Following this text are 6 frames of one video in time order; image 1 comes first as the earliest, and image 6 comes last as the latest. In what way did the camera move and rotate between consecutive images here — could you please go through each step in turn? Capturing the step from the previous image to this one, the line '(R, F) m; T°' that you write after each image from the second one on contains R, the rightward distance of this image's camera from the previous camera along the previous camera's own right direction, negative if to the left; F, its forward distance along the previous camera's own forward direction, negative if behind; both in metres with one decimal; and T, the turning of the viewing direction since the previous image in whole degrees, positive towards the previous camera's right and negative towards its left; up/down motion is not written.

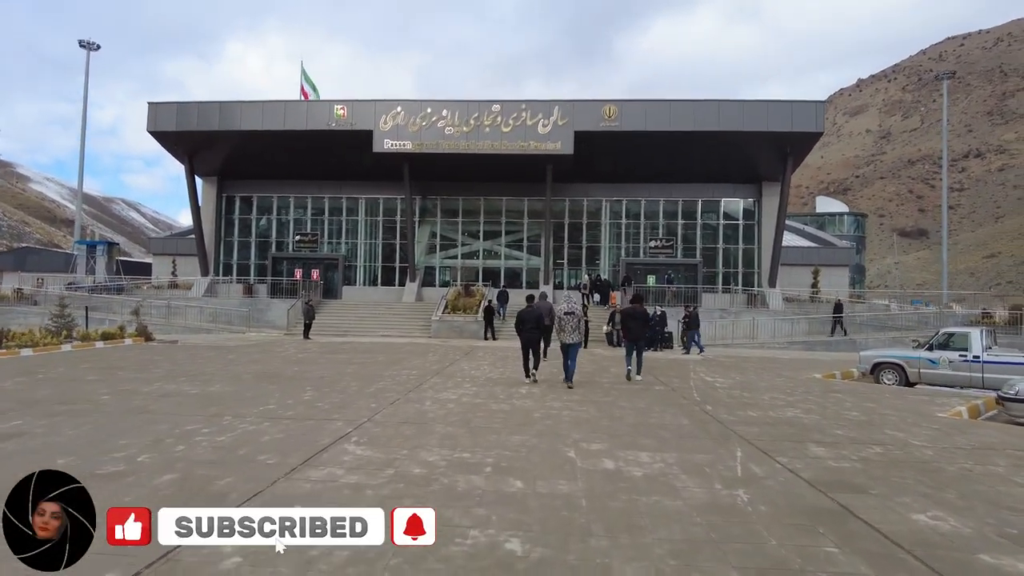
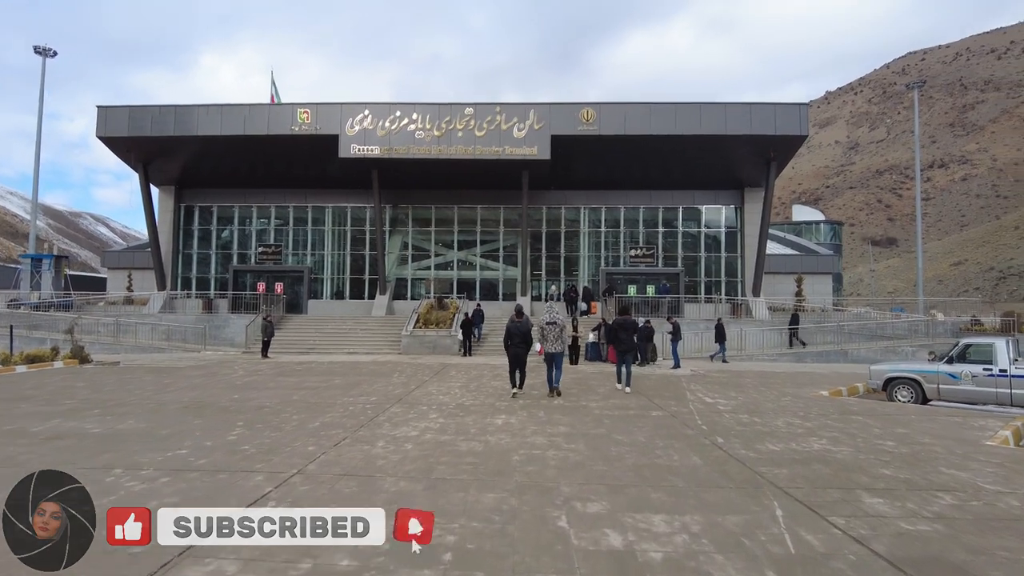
(+0.1, +1.4) m; +2°
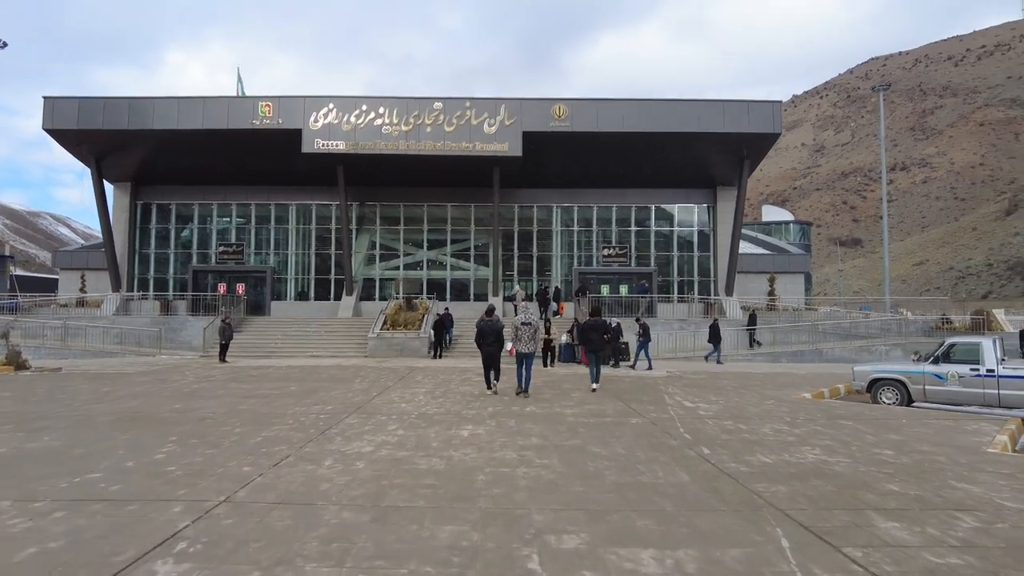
(+0.1, +0.7) m; +2°
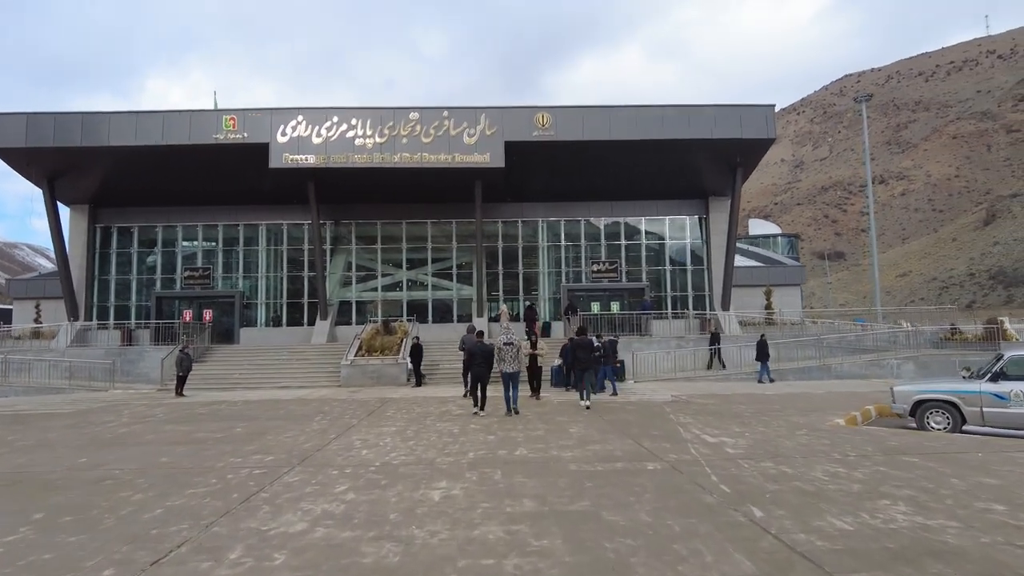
(0.0, +1.6) m; +1°
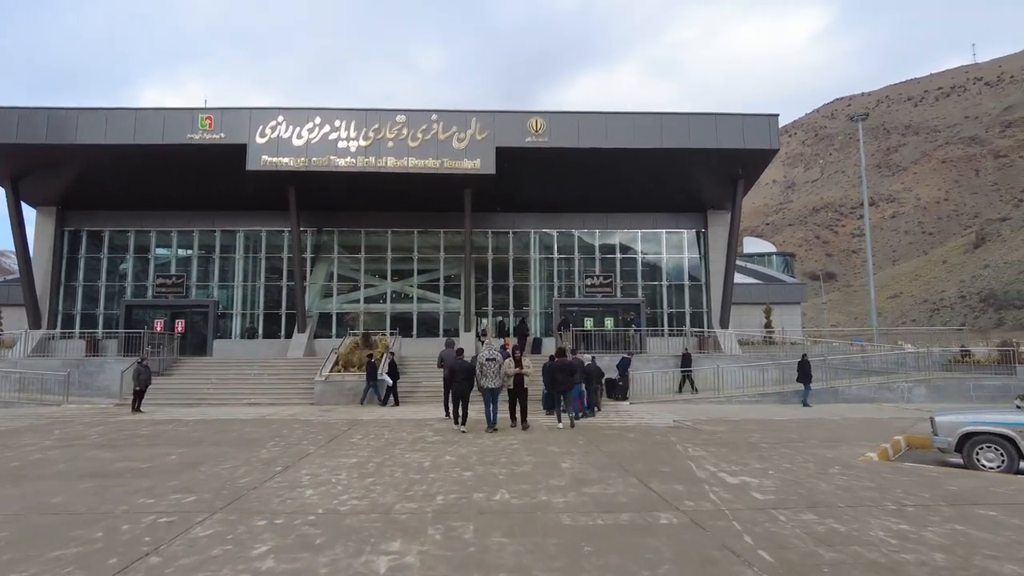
(+0.1, +1.3) m; +1°
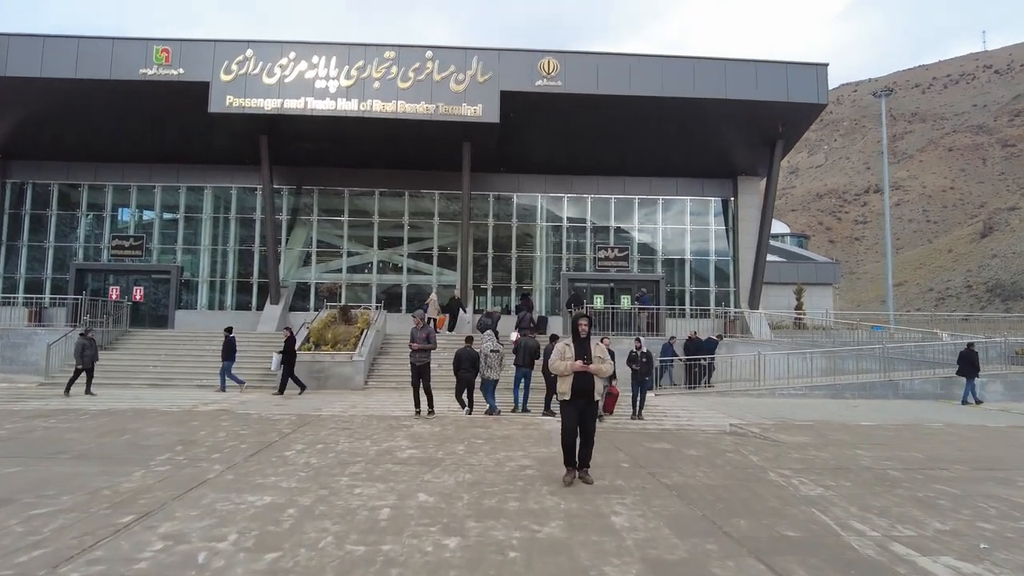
(-0.2, +3.2) m; 0°
